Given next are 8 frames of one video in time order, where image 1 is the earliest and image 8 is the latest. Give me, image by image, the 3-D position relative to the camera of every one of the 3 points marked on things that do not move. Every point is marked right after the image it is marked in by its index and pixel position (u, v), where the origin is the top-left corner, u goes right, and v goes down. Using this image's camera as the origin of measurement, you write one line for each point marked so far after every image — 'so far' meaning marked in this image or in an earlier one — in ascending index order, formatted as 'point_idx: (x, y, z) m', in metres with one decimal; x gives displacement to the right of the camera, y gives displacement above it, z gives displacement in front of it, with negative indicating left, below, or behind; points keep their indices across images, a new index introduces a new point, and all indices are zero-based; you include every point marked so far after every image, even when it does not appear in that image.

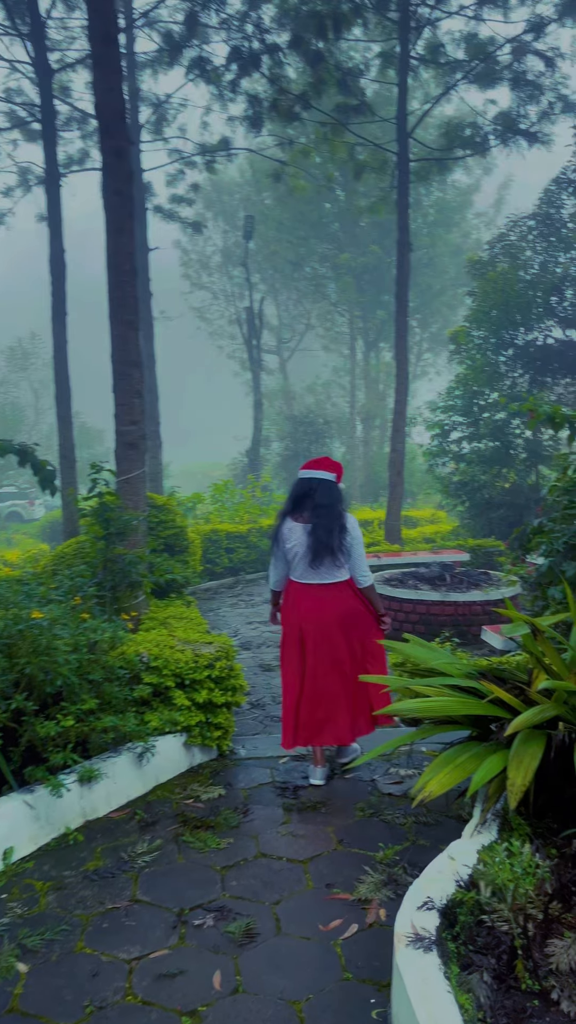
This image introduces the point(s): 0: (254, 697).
0: (-0.3, -1.4, +6.0) m
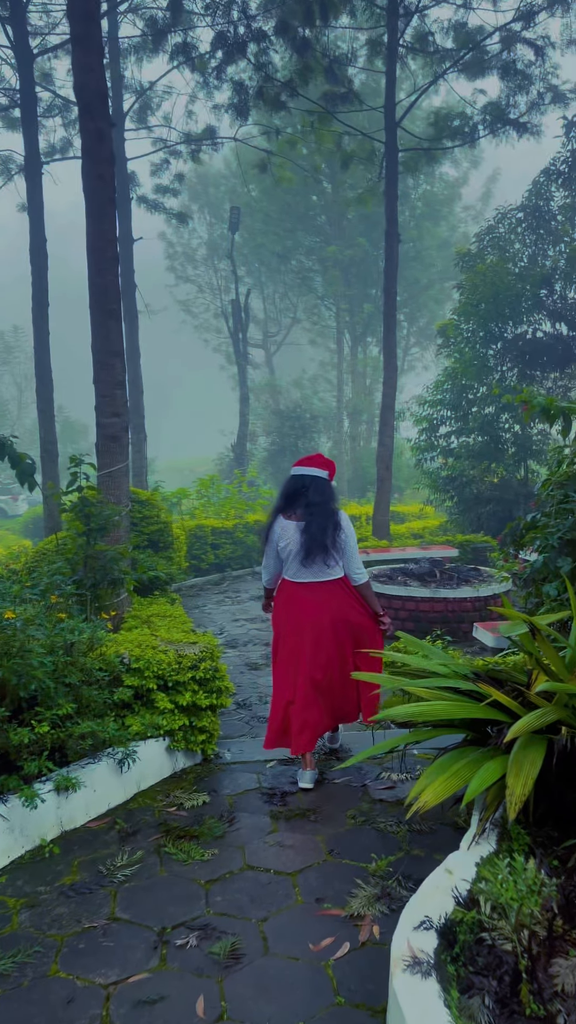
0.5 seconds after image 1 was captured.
0: (-0.4, -1.4, +5.8) m
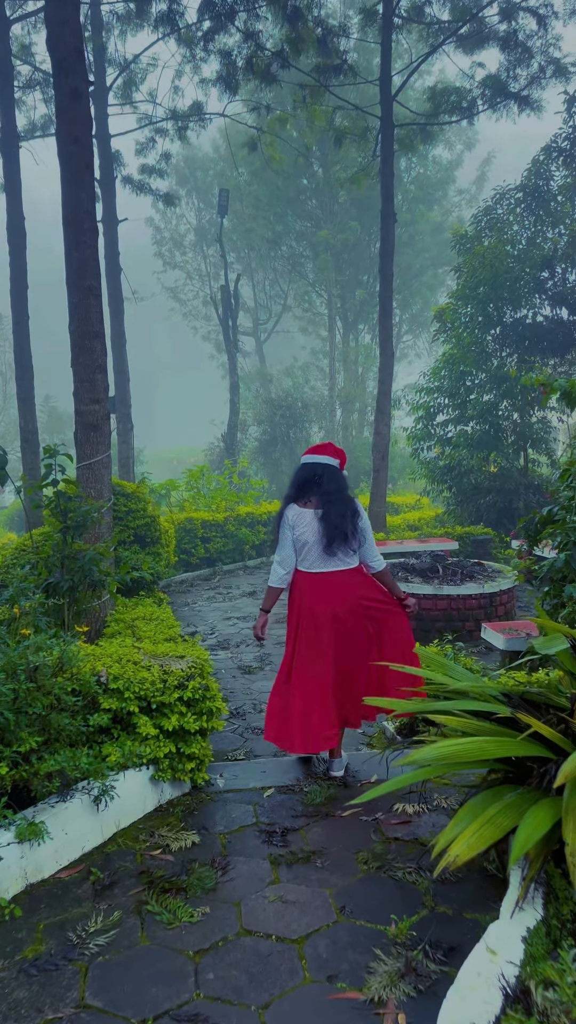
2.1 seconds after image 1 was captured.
0: (-0.4, -1.4, +5.4) m
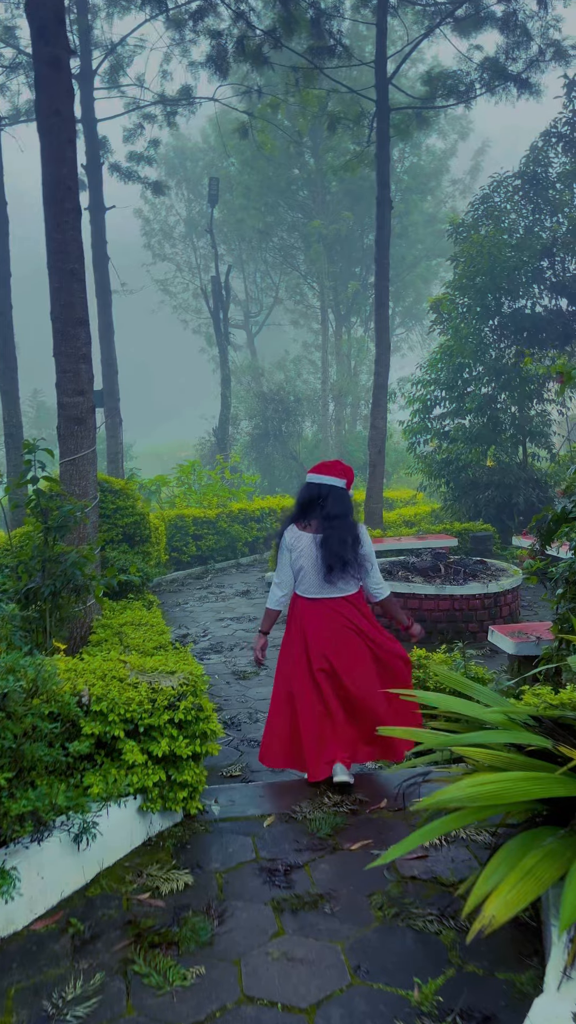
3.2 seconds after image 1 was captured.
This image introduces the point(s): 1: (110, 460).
0: (-0.4, -1.4, +5.1) m
1: (-2.8, +0.8, +11.8) m
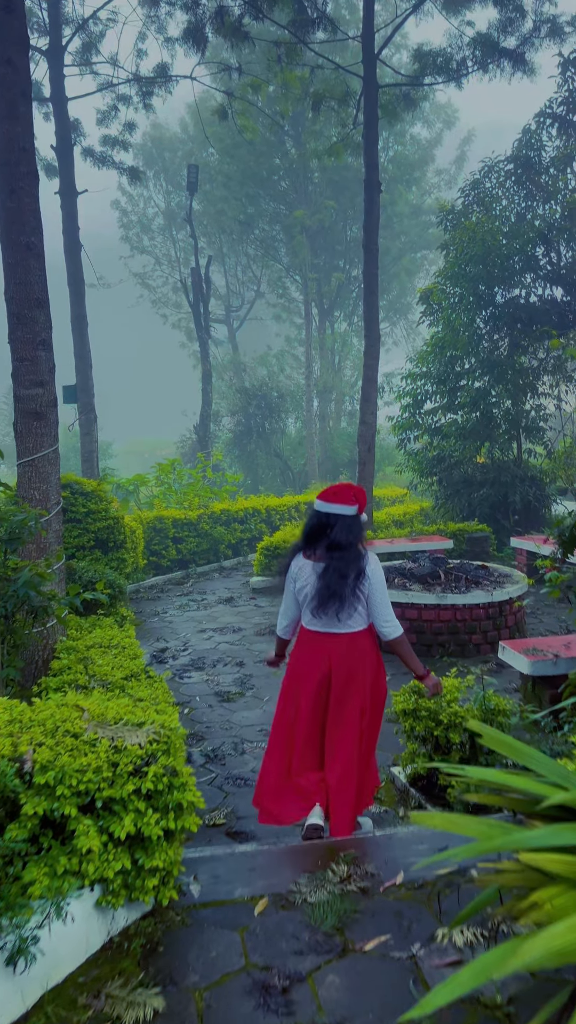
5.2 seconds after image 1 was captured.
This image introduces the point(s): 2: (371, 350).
0: (-0.5, -1.4, +4.6) m
1: (-3.0, +0.8, +11.2) m
2: (+1.1, +2.1, +10.0) m
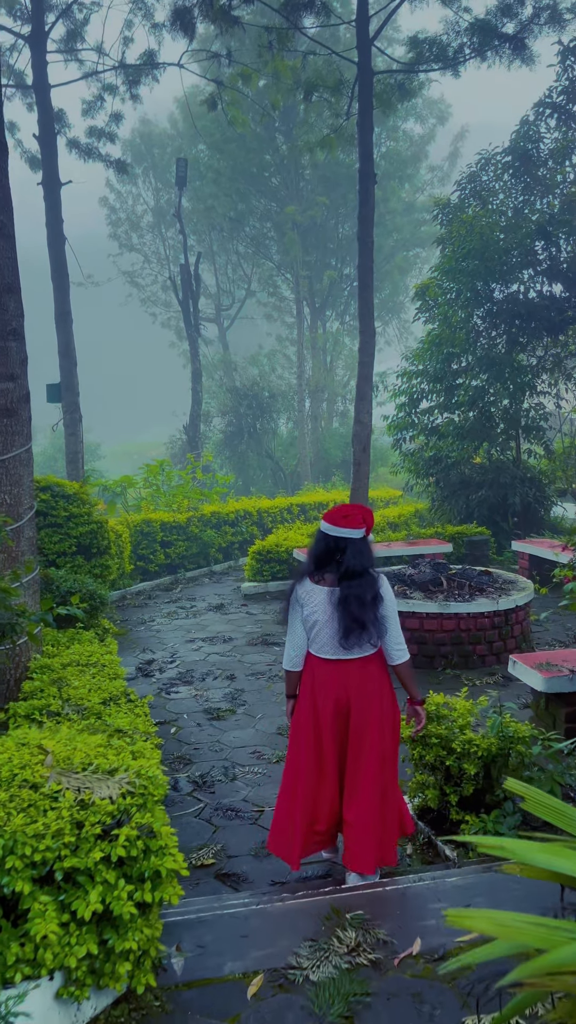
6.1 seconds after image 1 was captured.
0: (-0.5, -1.4, +4.2) m
1: (-3.1, +0.7, +10.8) m
2: (+1.0, +2.1, +9.7) m
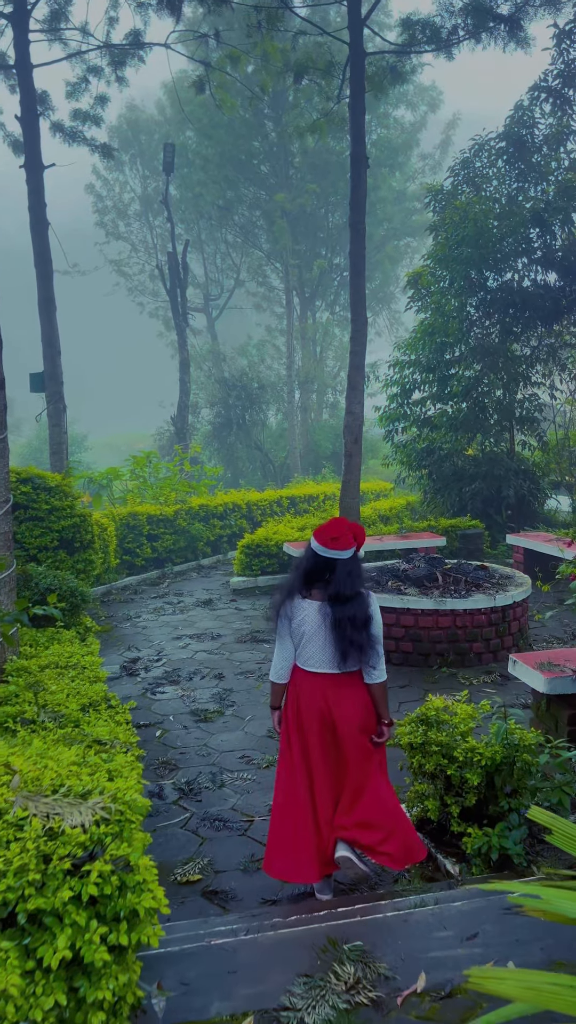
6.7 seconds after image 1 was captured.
0: (-0.5, -1.4, +4.0) m
1: (-3.2, +0.8, +10.6) m
2: (+0.9, +2.2, +9.5) m
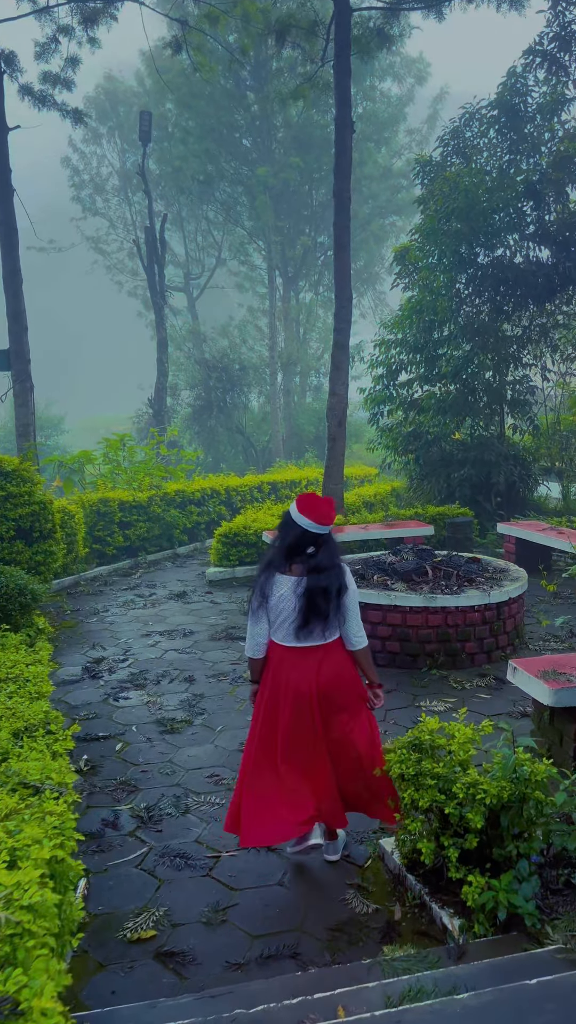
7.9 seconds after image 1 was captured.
0: (-0.7, -1.3, +3.5) m
1: (-3.5, +1.0, +10.0) m
2: (+0.6, +2.3, +9.0) m
